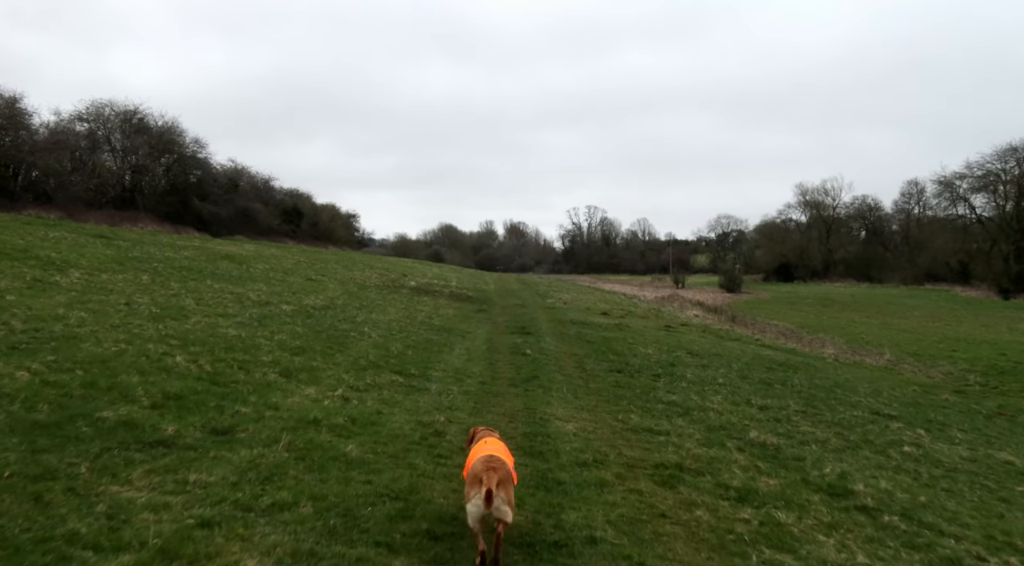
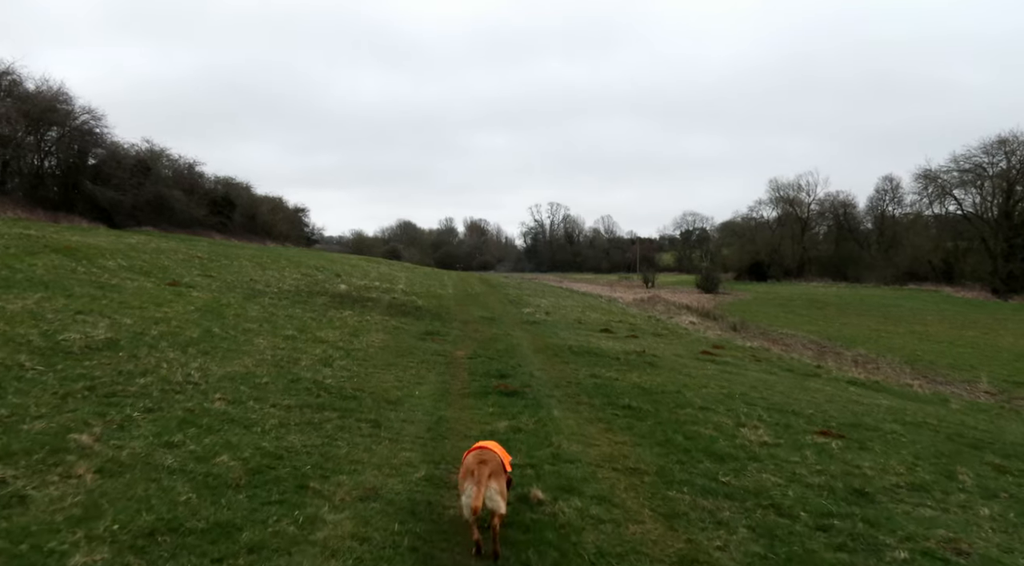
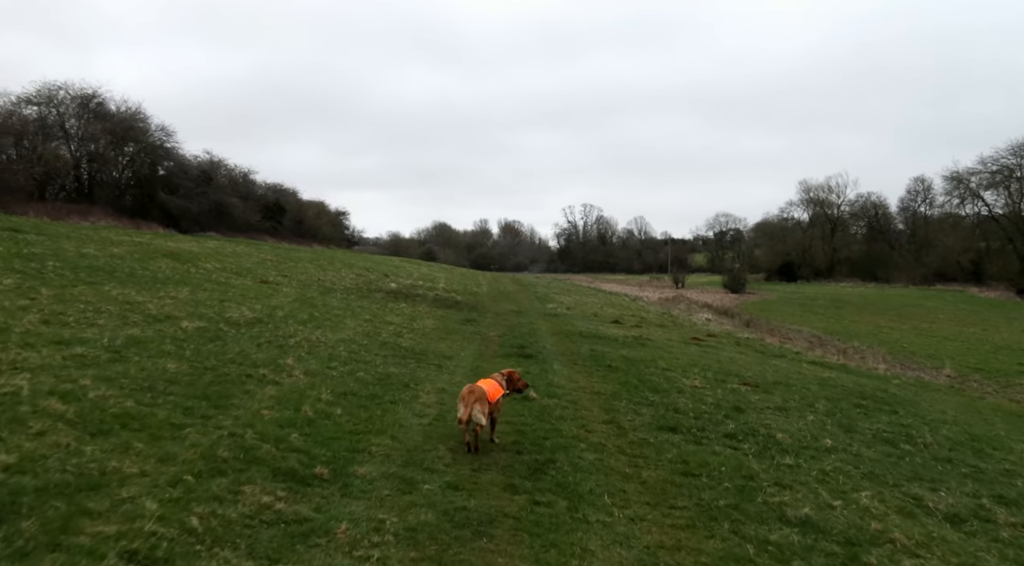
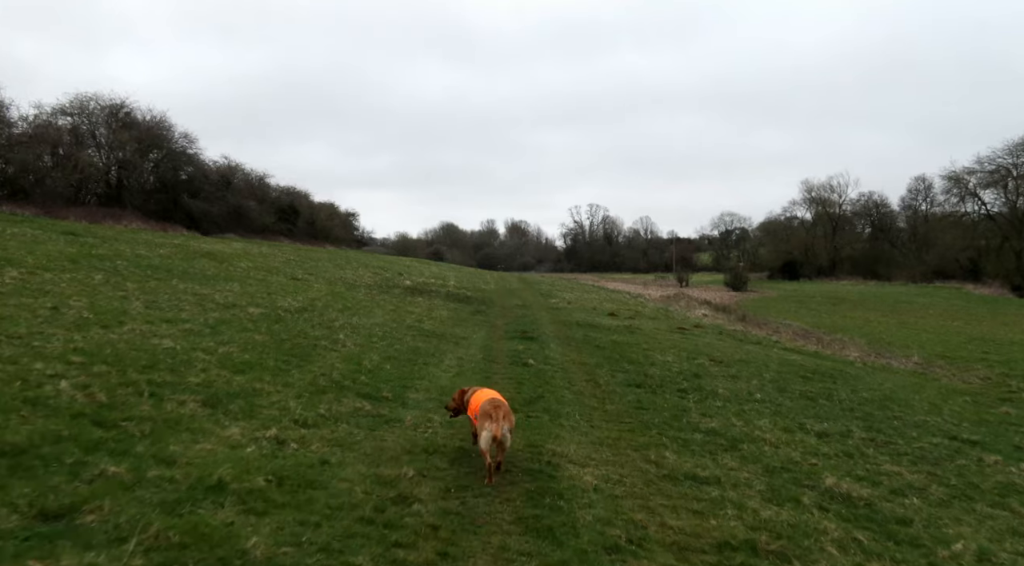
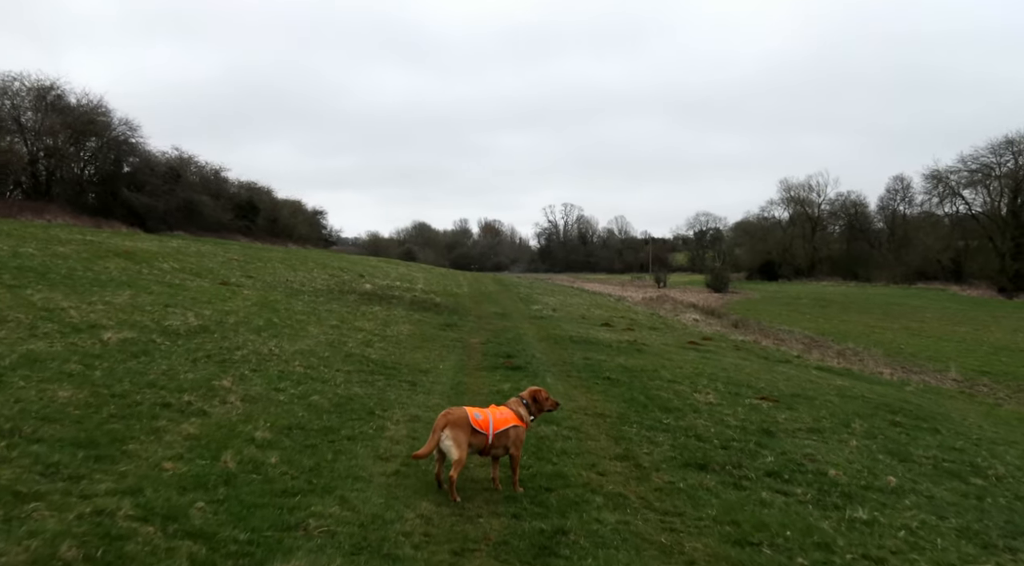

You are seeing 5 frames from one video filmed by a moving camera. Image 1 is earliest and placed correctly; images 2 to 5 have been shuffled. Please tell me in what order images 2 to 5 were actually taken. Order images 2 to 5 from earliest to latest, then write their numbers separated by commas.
4, 3, 5, 2
